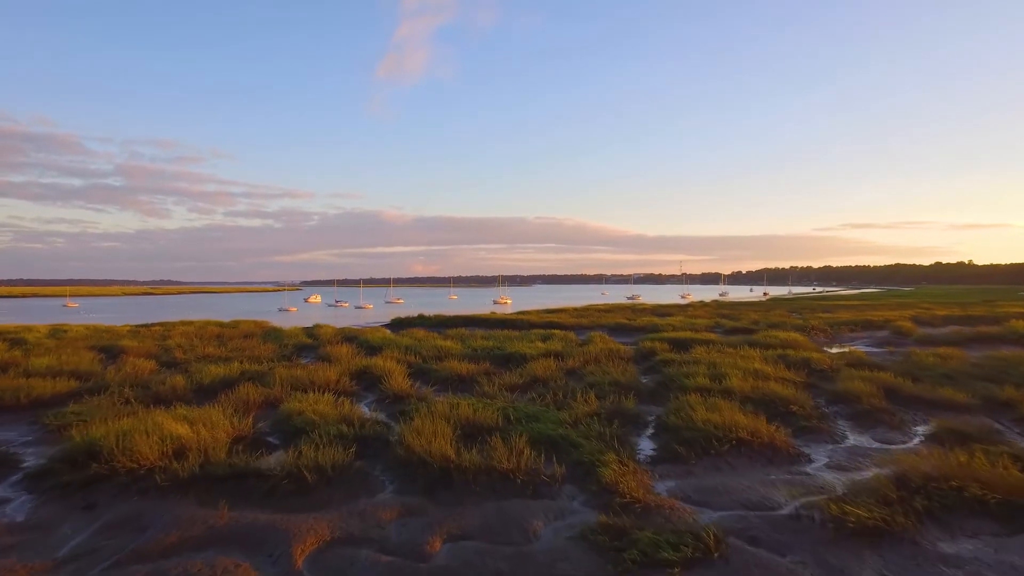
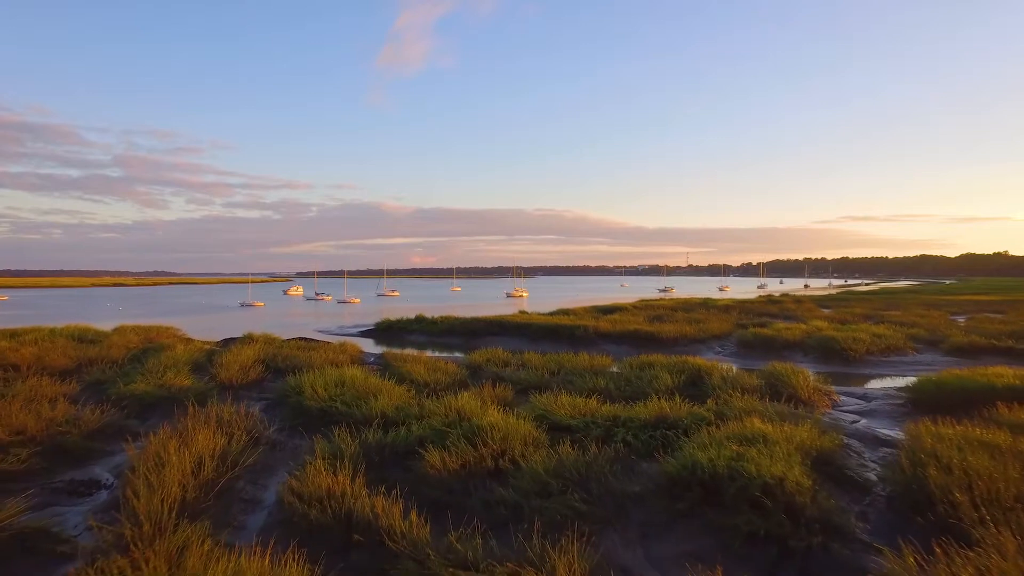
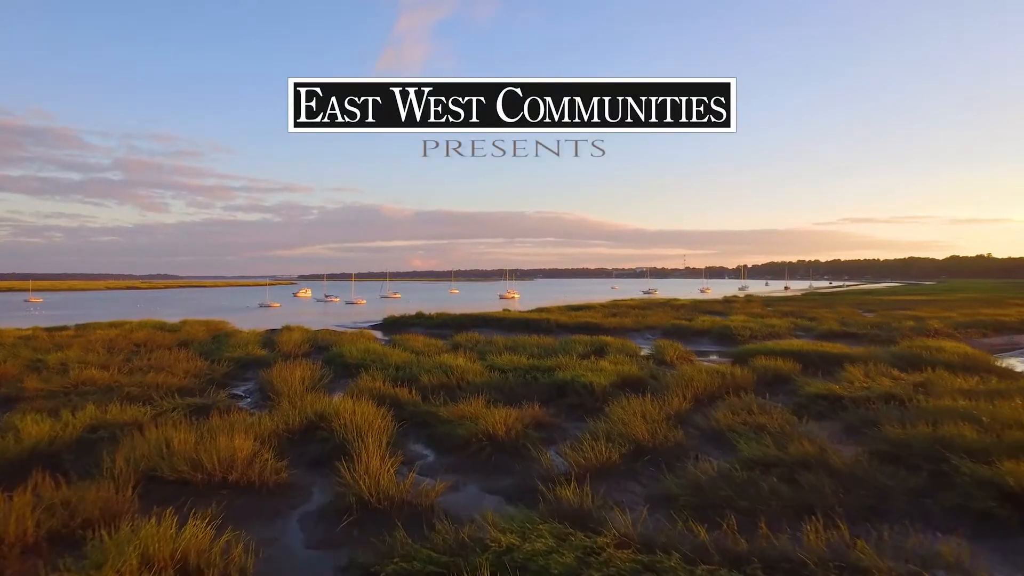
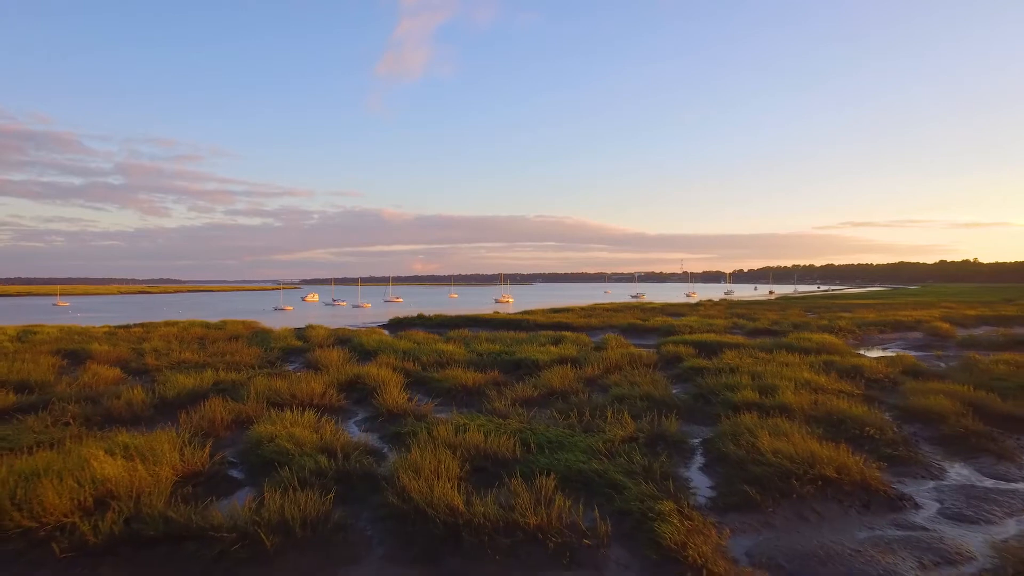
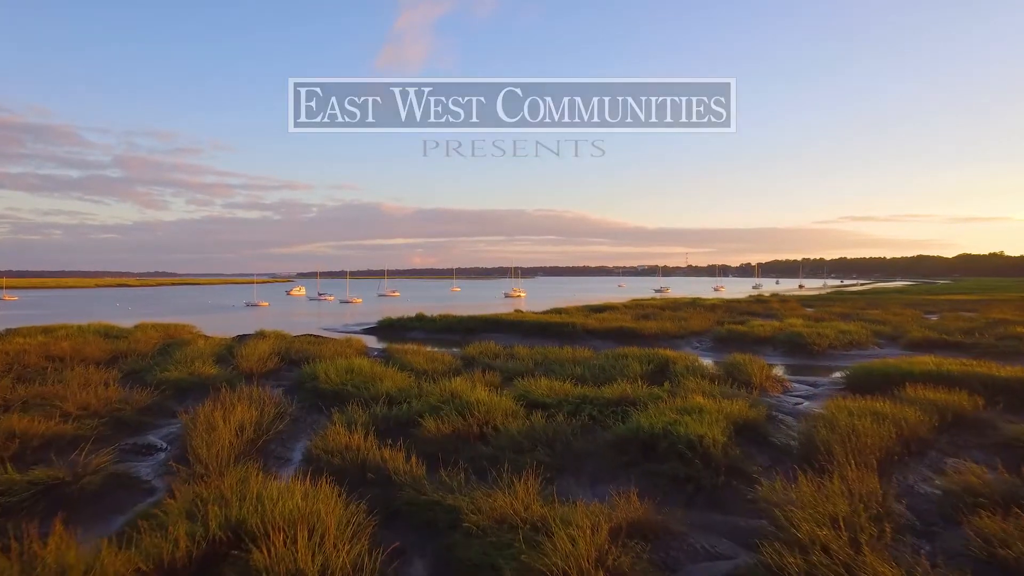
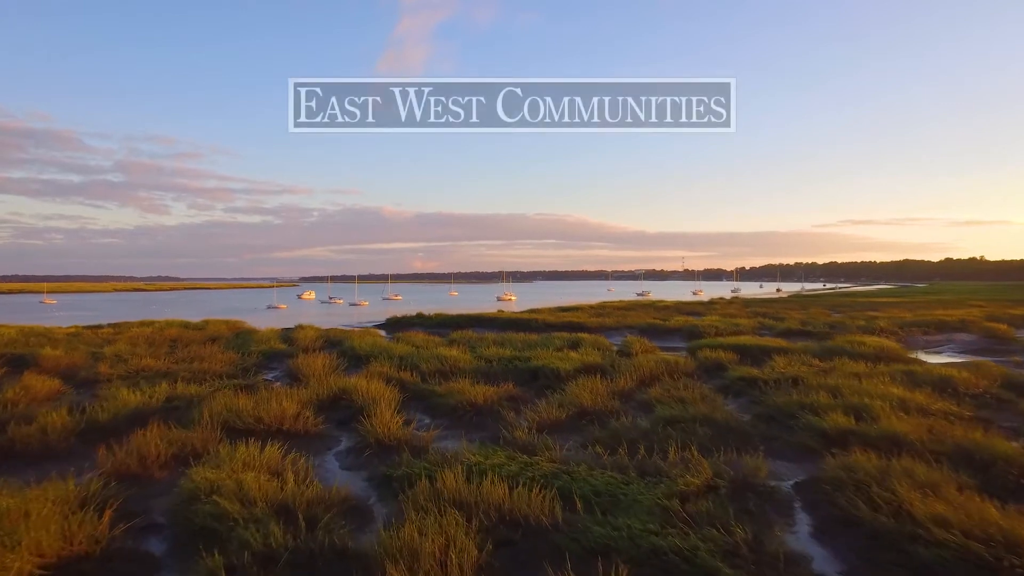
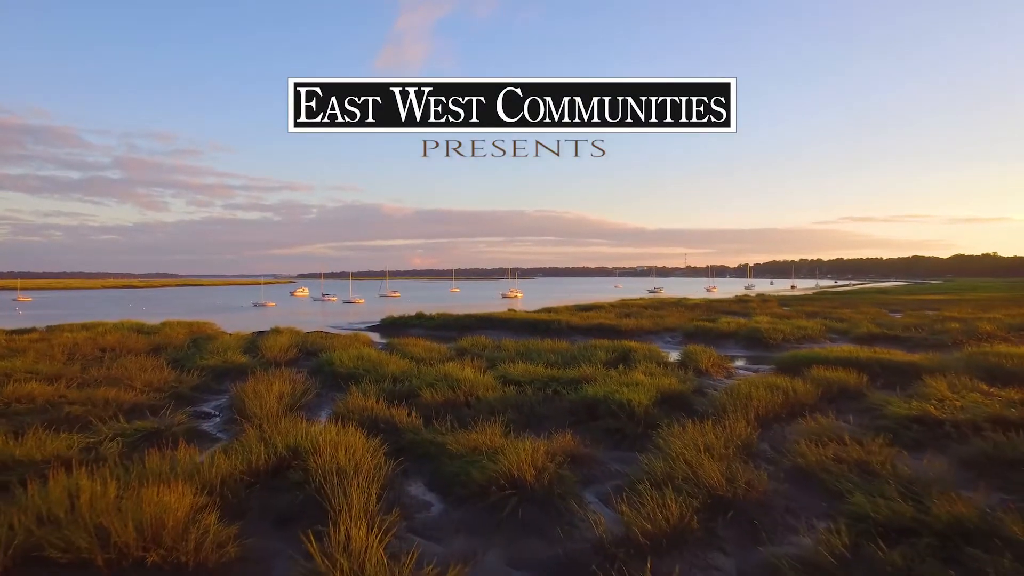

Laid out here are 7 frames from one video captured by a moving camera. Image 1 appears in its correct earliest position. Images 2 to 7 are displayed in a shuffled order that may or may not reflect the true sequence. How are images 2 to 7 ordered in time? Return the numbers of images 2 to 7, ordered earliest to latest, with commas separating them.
4, 6, 3, 7, 5, 2
